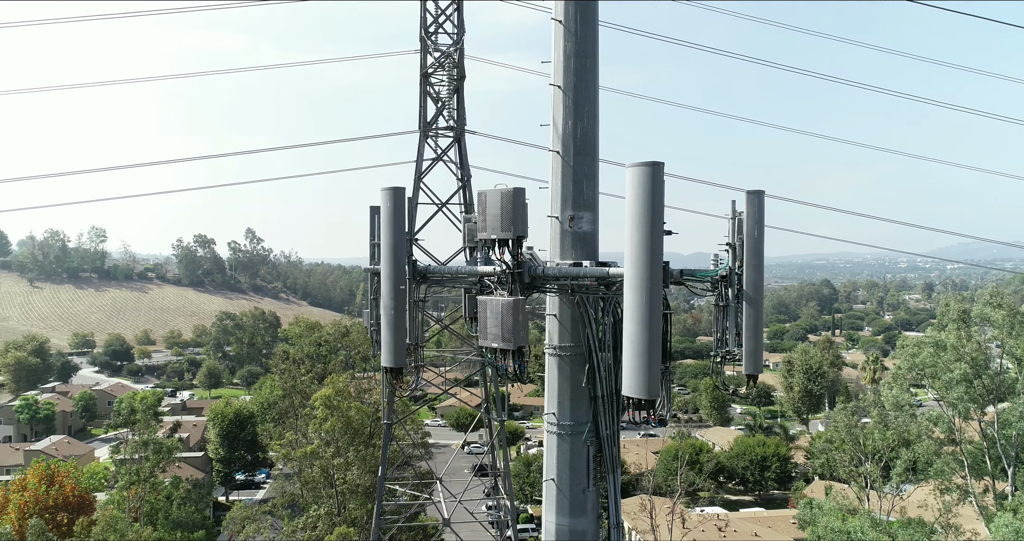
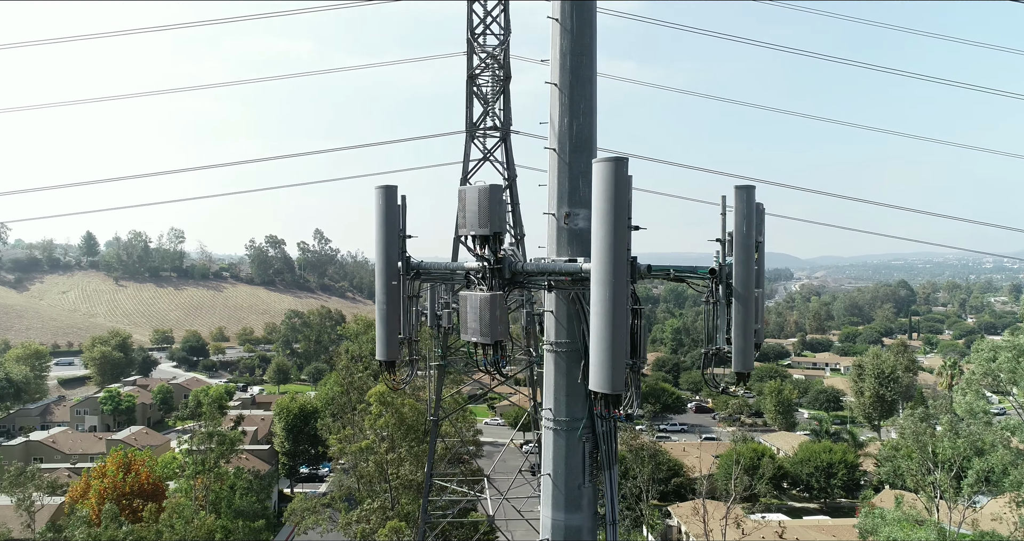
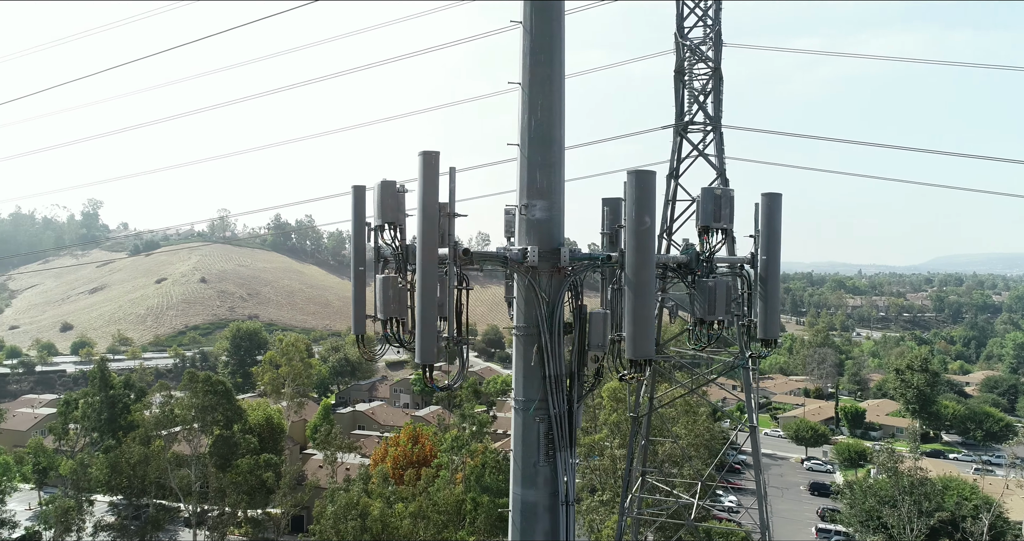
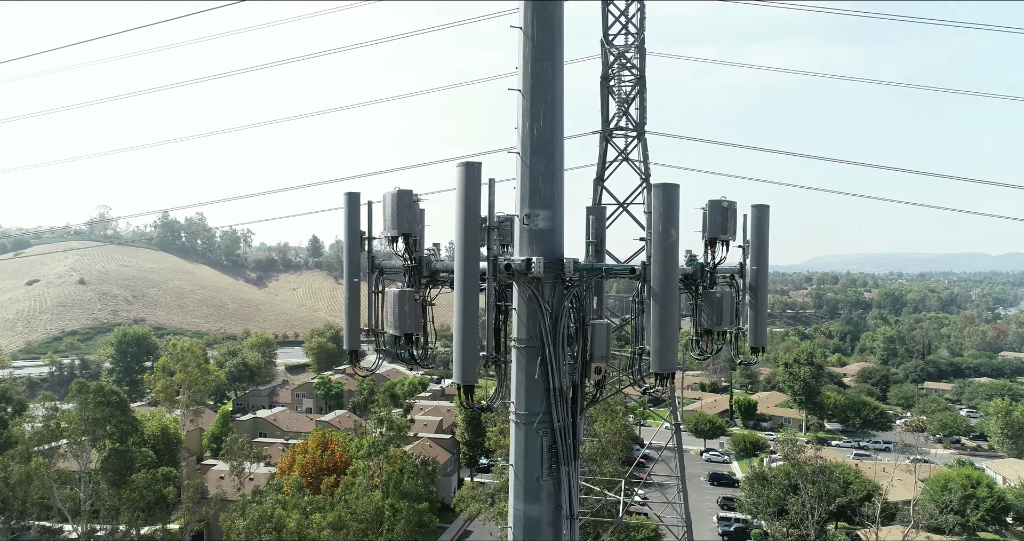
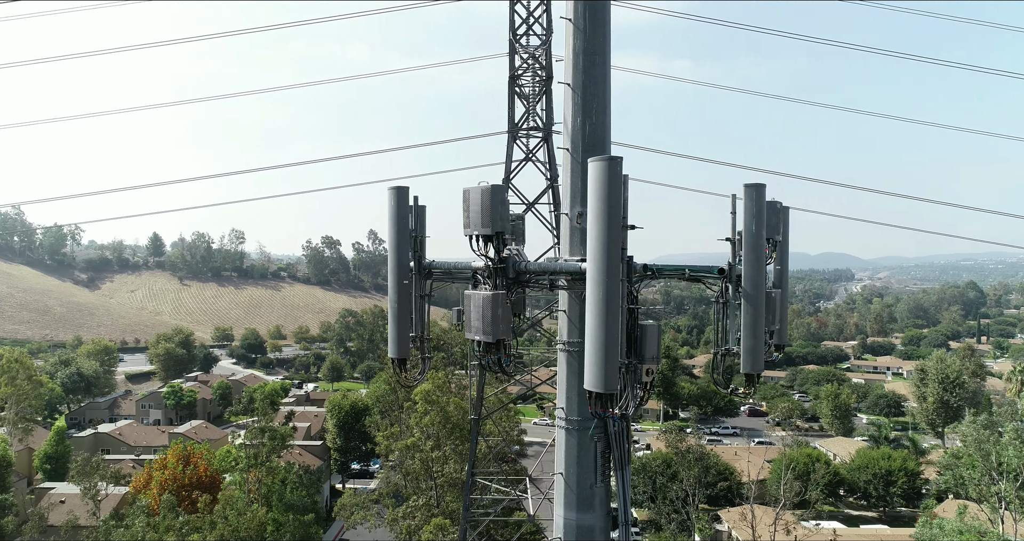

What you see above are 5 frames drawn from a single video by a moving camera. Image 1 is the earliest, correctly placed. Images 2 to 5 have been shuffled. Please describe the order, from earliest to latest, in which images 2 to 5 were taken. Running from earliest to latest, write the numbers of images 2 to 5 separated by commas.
2, 5, 4, 3
